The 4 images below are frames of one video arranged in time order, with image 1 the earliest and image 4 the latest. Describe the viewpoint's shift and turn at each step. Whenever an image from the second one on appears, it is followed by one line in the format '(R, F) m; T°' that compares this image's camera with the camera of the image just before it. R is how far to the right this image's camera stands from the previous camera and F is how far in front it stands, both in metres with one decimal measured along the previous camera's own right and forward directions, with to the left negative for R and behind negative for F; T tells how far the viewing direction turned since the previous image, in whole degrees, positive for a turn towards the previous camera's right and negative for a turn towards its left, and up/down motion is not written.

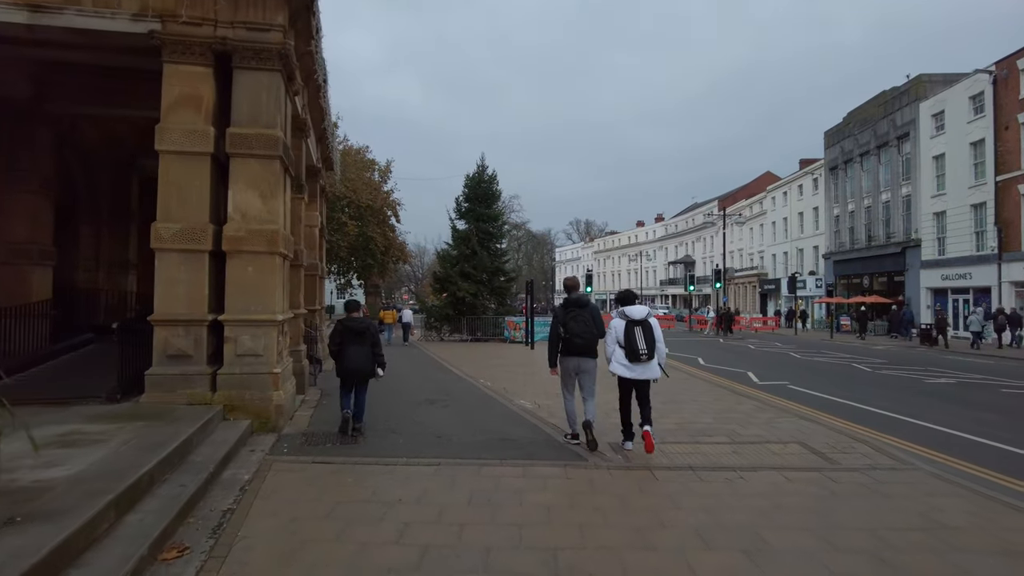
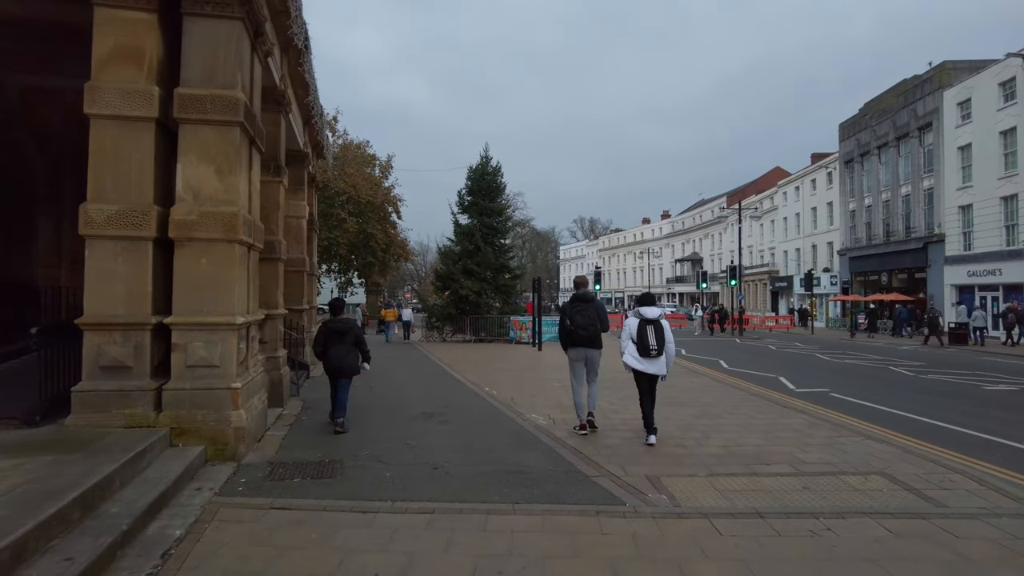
(-0.1, +1.4) m; 0°
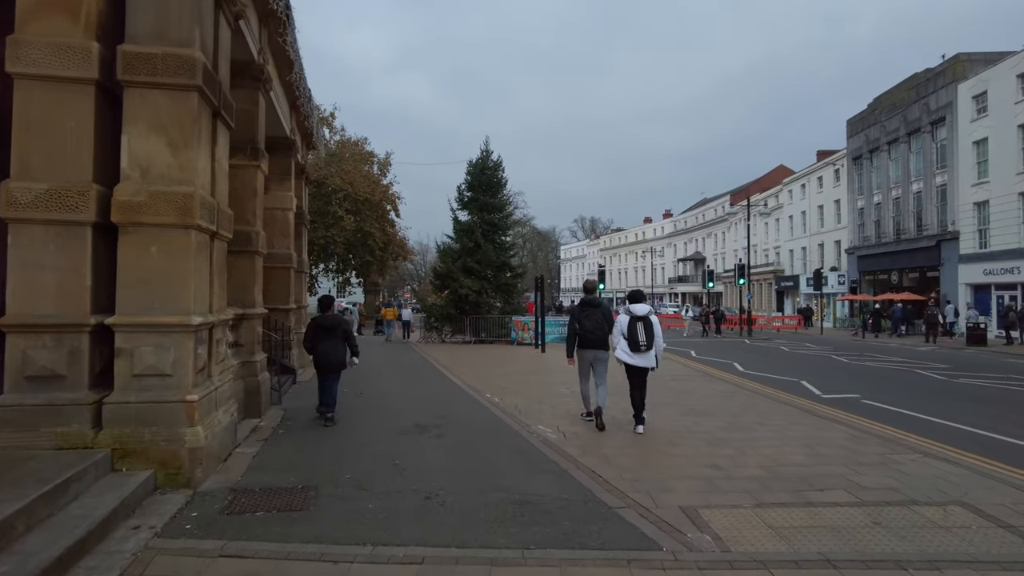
(-0.1, +1.0) m; 0°
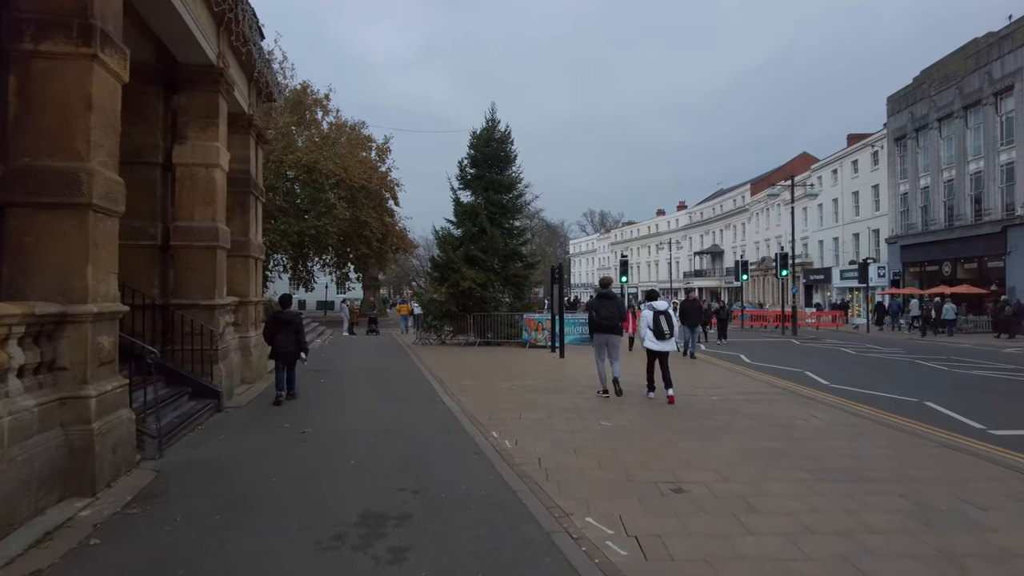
(-0.1, +3.7) m; -1°
